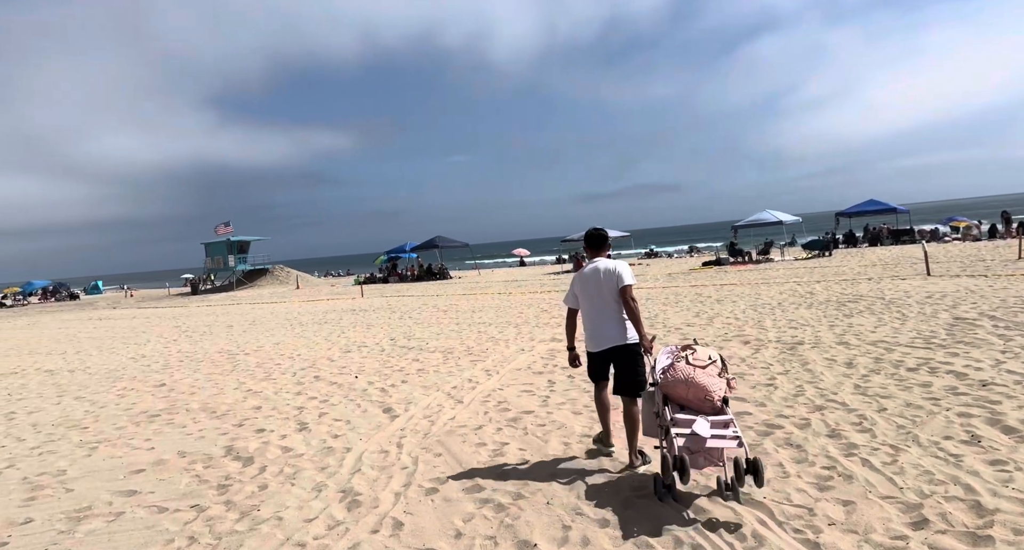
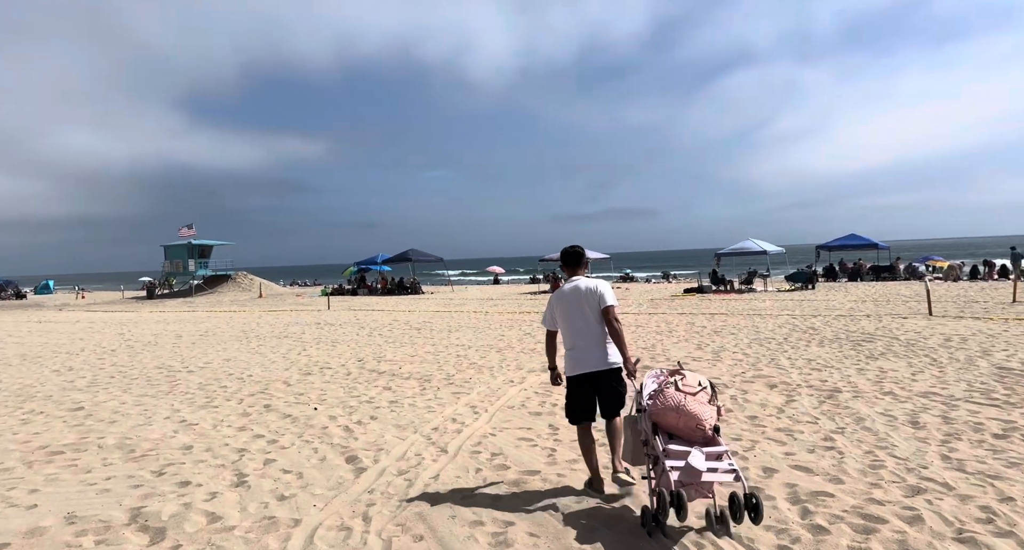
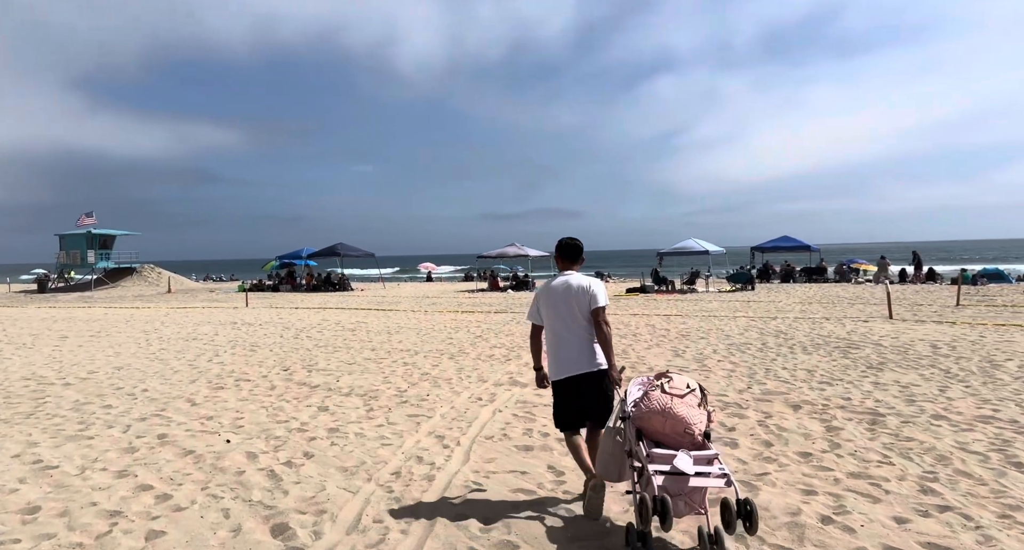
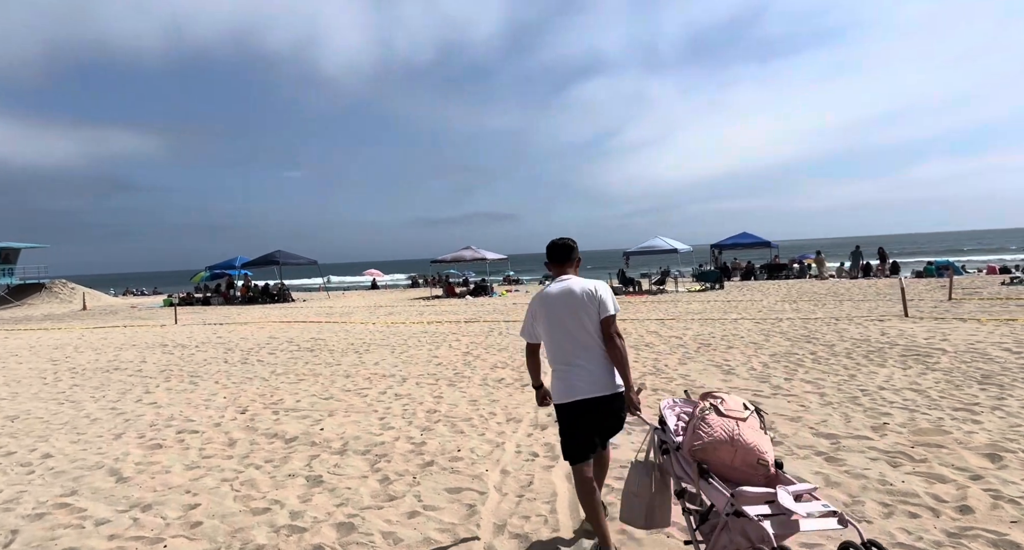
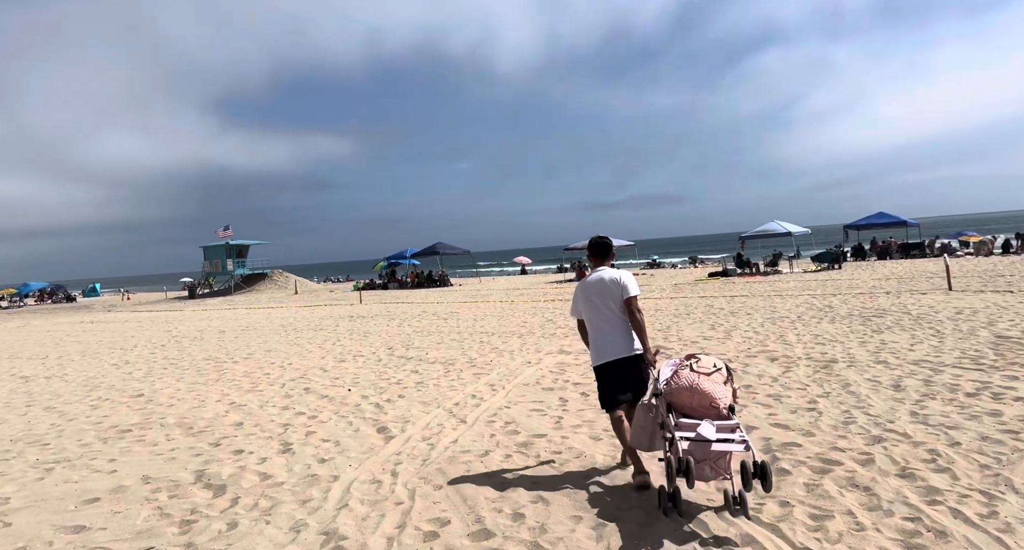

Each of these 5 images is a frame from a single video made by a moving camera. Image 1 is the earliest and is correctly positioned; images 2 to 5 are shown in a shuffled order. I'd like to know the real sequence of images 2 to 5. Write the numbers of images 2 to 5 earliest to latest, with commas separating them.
5, 2, 3, 4
